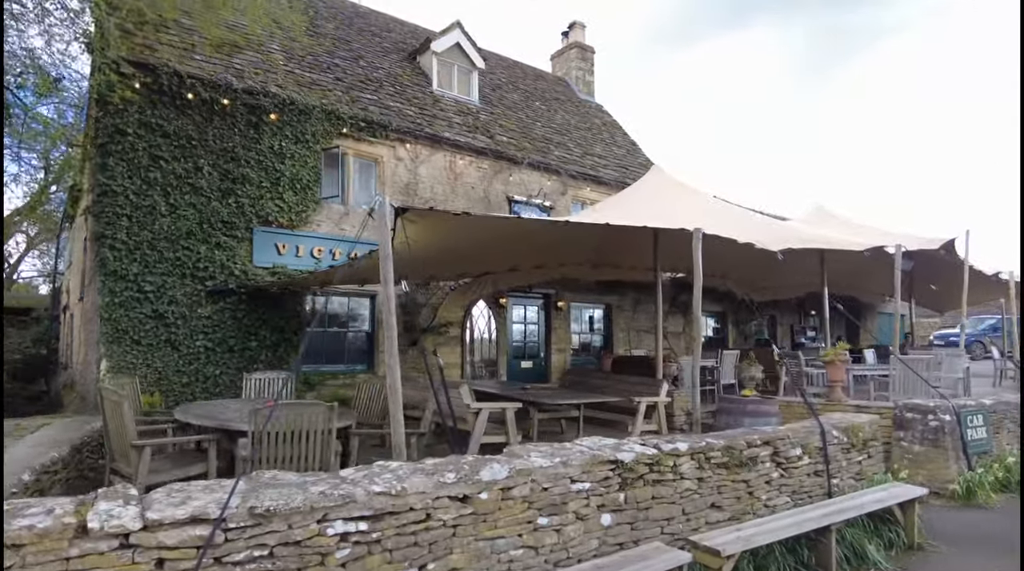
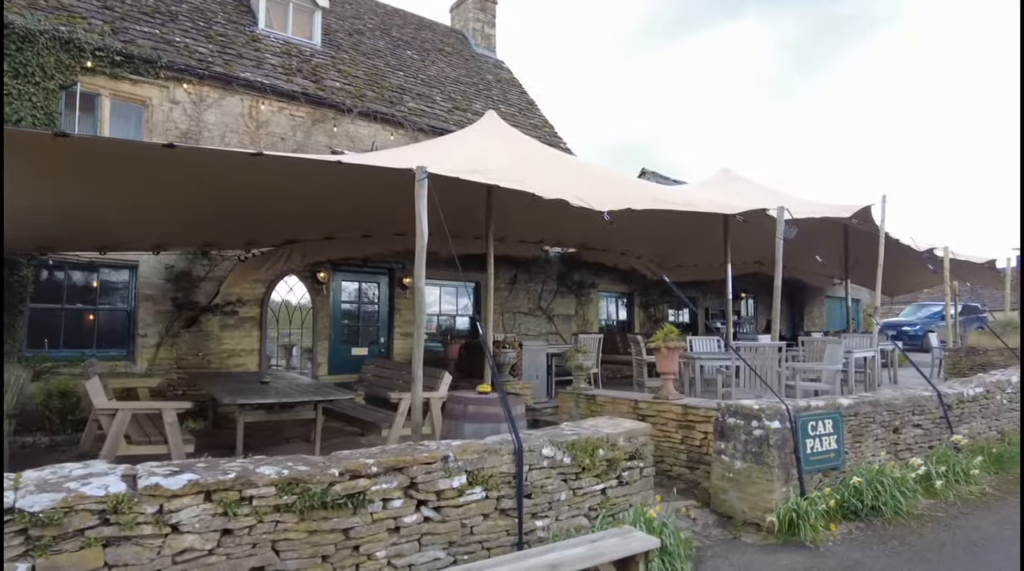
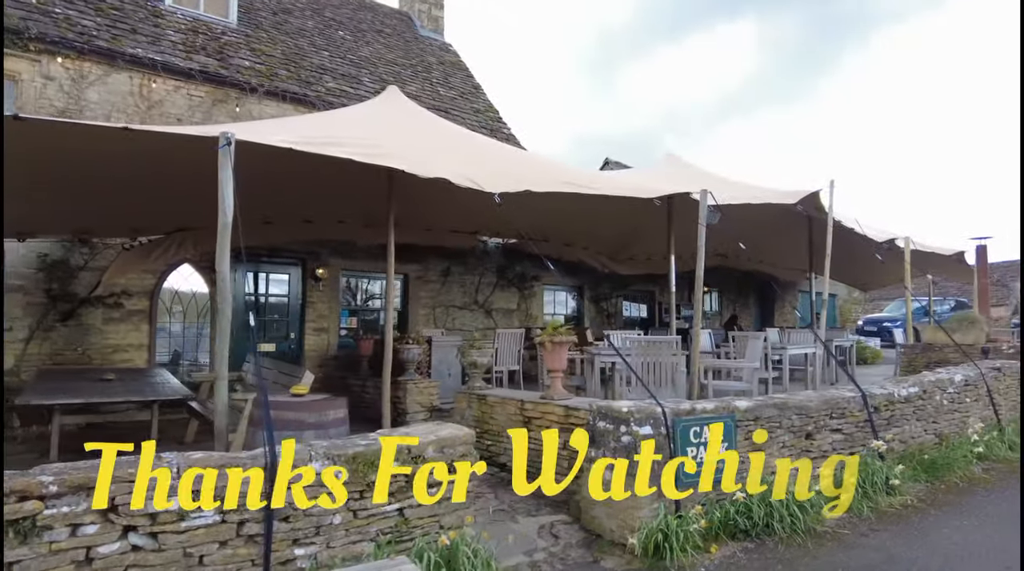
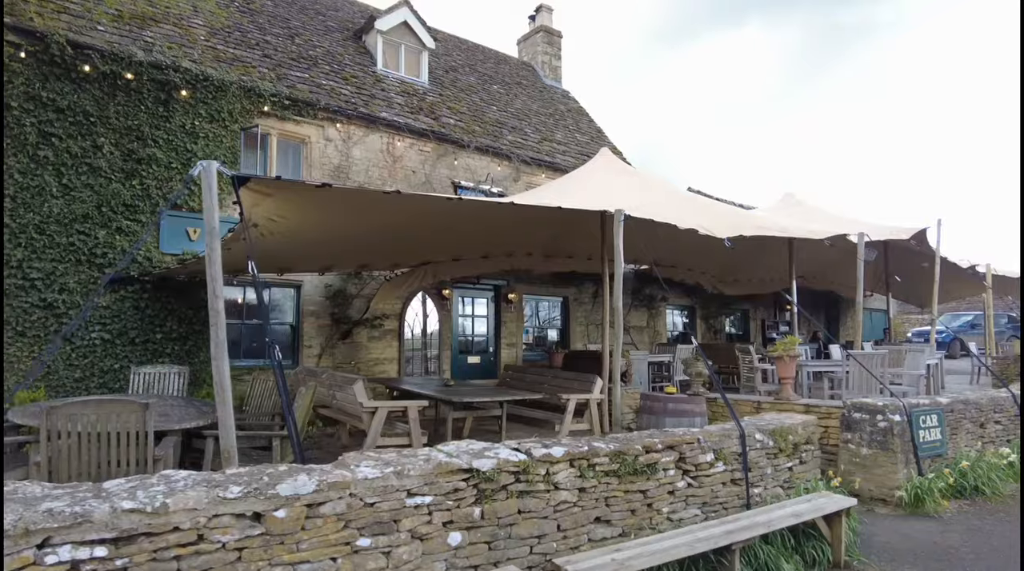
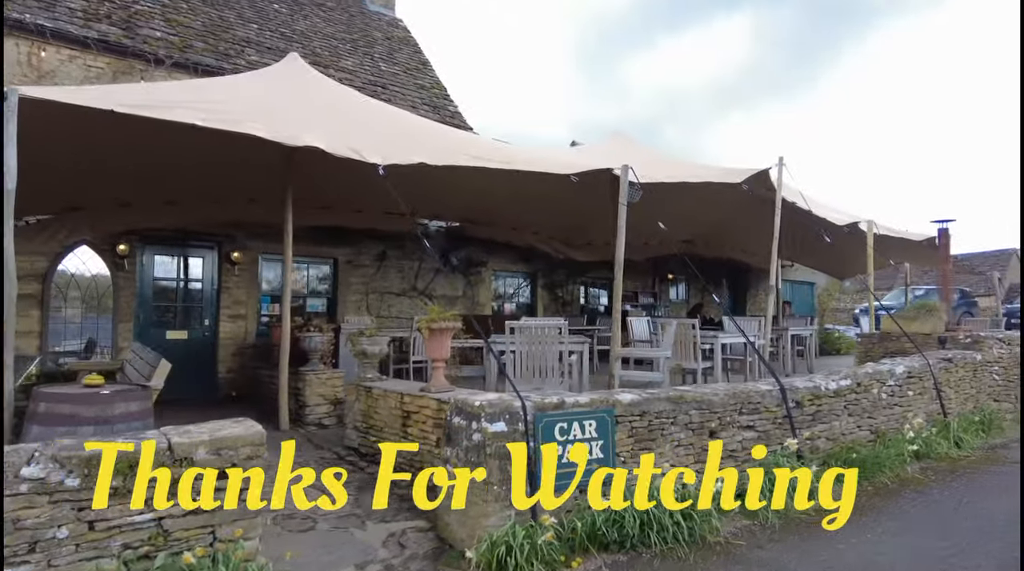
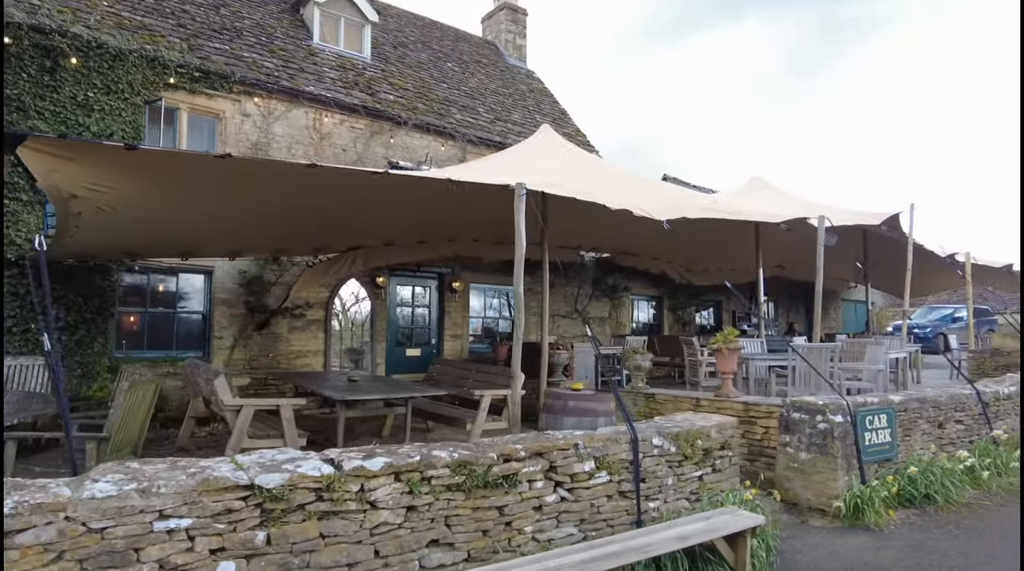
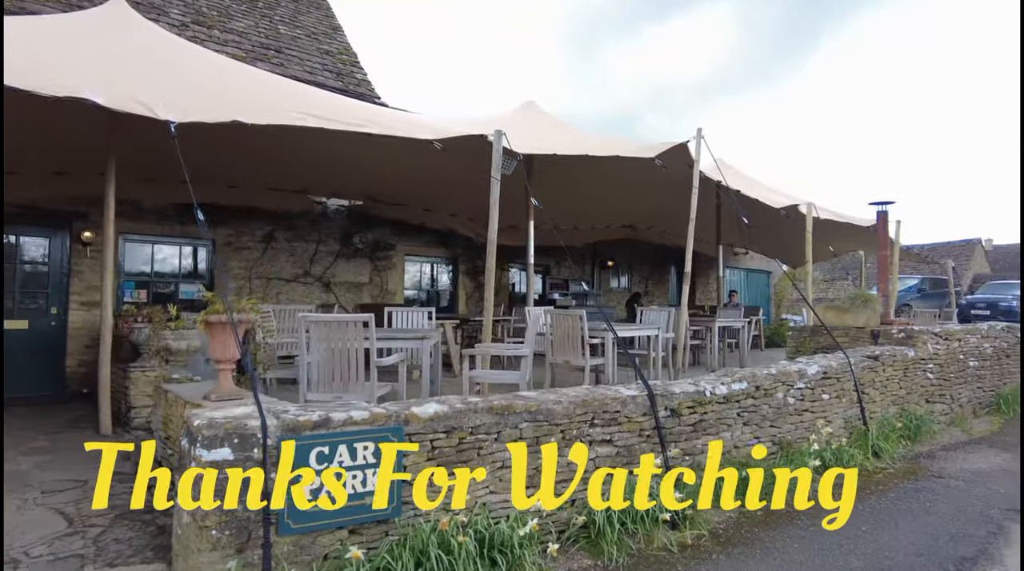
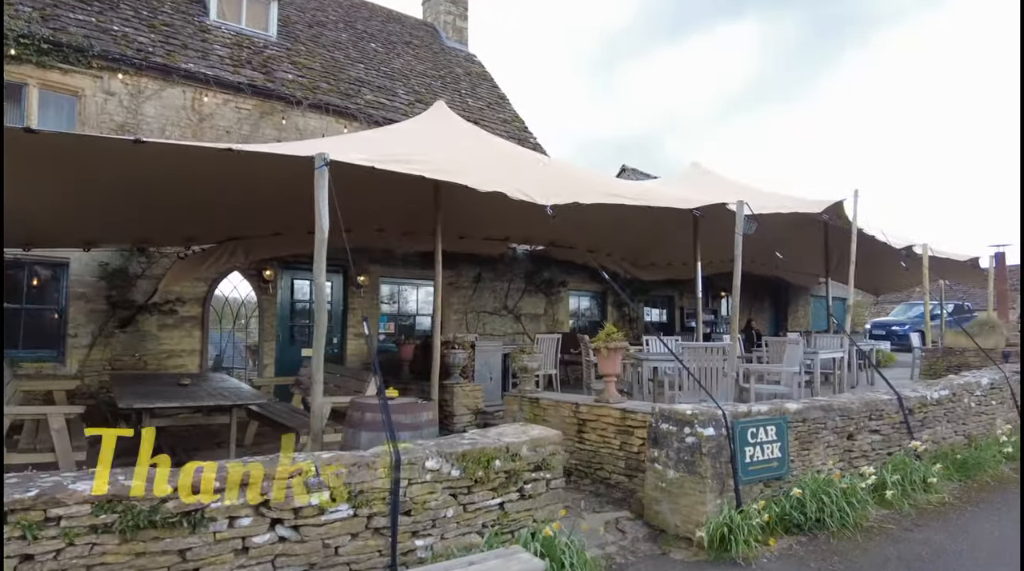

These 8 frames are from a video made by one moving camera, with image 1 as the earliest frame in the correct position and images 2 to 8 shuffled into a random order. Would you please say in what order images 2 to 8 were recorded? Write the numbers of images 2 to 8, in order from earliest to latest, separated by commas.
4, 6, 2, 8, 3, 5, 7
